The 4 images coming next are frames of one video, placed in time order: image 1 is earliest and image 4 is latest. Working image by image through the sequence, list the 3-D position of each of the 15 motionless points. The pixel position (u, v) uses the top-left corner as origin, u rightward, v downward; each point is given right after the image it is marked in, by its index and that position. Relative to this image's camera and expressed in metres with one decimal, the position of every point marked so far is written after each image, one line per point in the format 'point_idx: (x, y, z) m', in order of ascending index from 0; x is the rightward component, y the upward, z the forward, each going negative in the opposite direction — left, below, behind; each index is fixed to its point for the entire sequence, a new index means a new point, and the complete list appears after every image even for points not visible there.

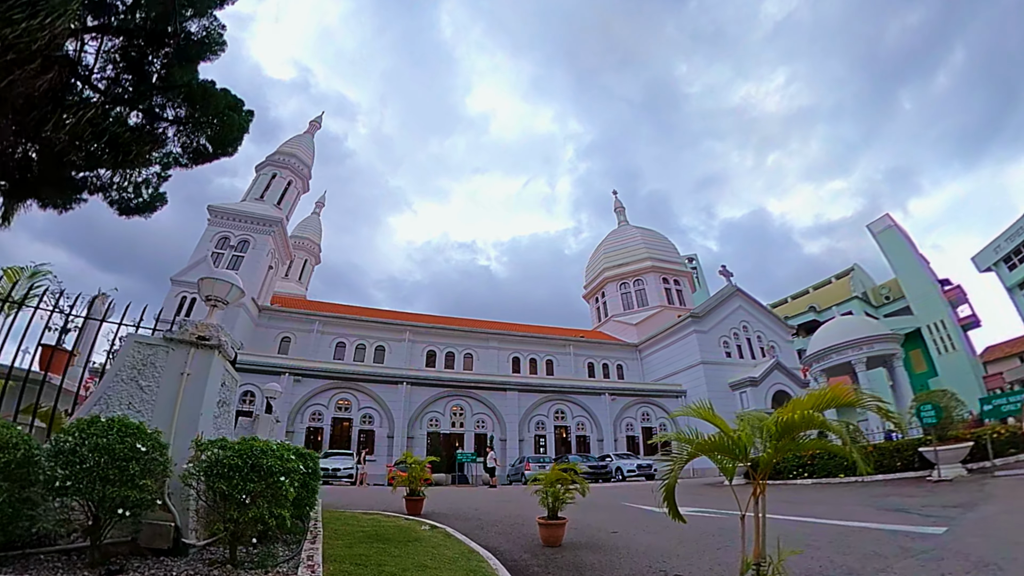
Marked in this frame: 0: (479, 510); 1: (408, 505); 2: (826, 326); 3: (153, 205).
0: (-0.5, -3.3, +6.4) m
1: (-1.4, -3.0, +6.0) m
2: (+14.0, -1.3, +19.4) m
3: (-7.0, +1.7, +8.4) m
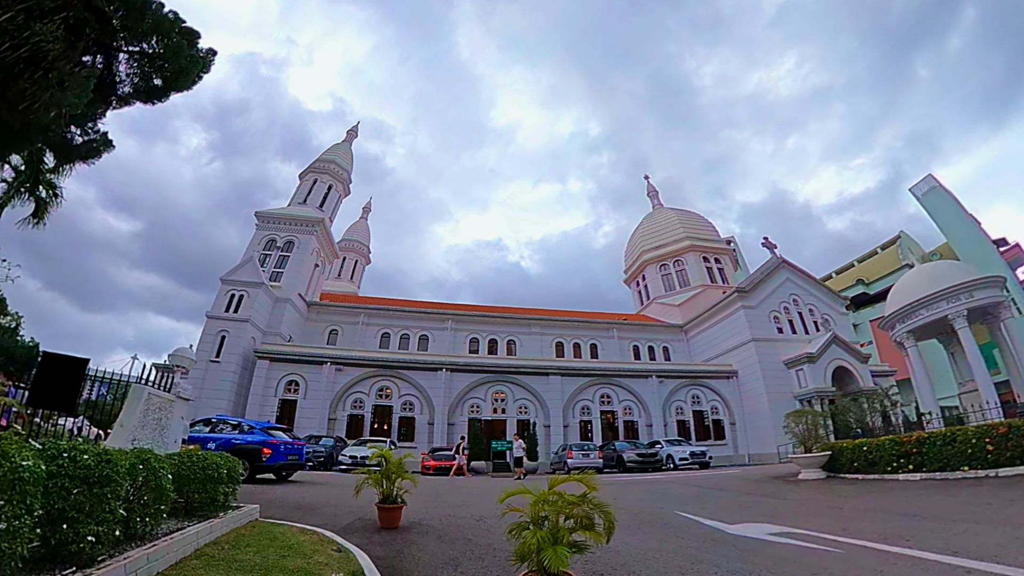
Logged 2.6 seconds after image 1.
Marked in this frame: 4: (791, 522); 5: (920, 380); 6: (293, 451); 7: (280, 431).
0: (-0.4, -2.6, +4.8) m
1: (-1.4, -2.4, +4.5) m
2: (+15.1, +0.4, +16.3) m
3: (-6.9, +2.2, +7.2) m
4: (+3.3, -2.8, +5.2) m
5: (+14.0, -3.0, +14.6) m
6: (-5.6, -4.2, +11.1) m
7: (-6.2, -3.8, +11.8) m
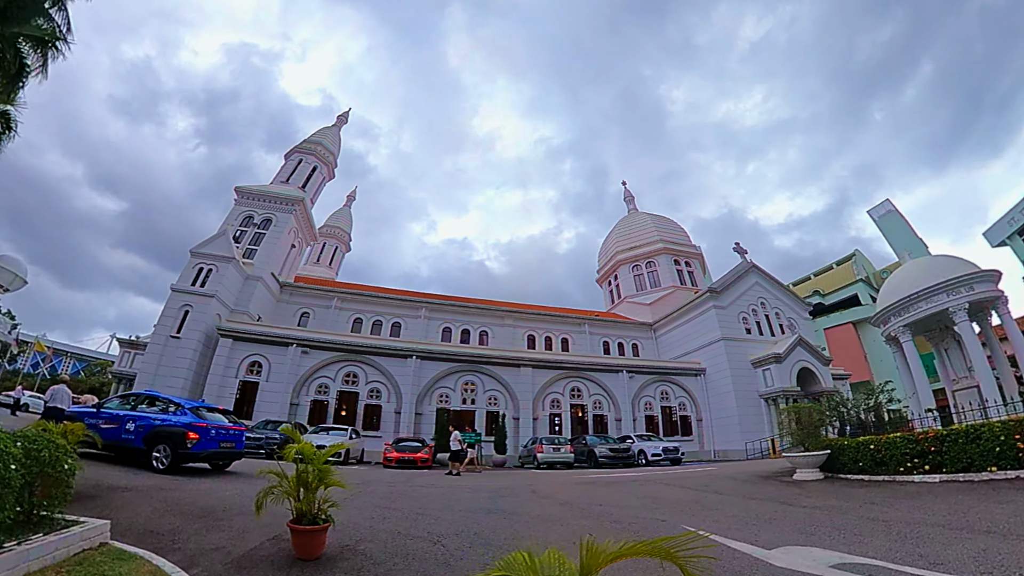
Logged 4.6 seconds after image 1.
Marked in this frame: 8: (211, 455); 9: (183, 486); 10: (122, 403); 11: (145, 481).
0: (-0.6, -2.1, +3.5) m
1: (-1.6, -1.8, +3.1) m
2: (+14.3, +0.5, +15.8) m
3: (-7.1, +3.0, +5.5) m
4: (+3.1, -2.5, +4.1) m
5: (+13.1, -2.9, +14.1) m
6: (-6.3, -3.3, +9.5) m
7: (-6.9, -2.9, +10.1) m
8: (-6.3, -3.5, +9.0) m
9: (-5.4, -3.3, +7.1) m
10: (-8.8, -2.6, +9.7) m
11: (-6.1, -3.2, +7.2) m
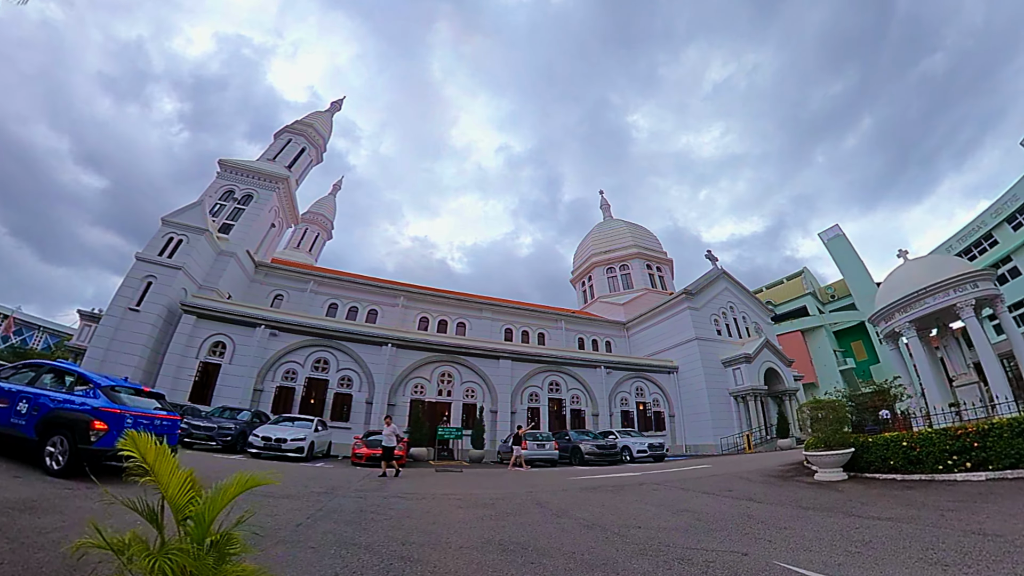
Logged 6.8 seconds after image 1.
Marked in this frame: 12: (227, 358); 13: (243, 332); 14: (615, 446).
0: (-0.2, -1.6, +1.9) m
1: (-1.1, -1.3, +1.4) m
2: (+14.1, +0.6, +15.0) m
3: (-6.6, +3.8, +3.4) m
4: (+3.4, -2.1, +2.7) m
5: (+12.9, -2.7, +13.3) m
6: (-6.2, -2.5, +7.5) m
7: (-6.9, -2.1, +8.1) m
8: (-6.3, -2.8, +7.0) m
9: (-5.3, -2.6, +5.2) m
10: (-8.8, -1.7, +7.6) m
11: (-6.0, -2.5, +5.3) m
12: (-13.2, -3.2, +19.3) m
13: (-12.8, -2.1, +19.9) m
14: (+4.7, -7.1, +19.3) m
